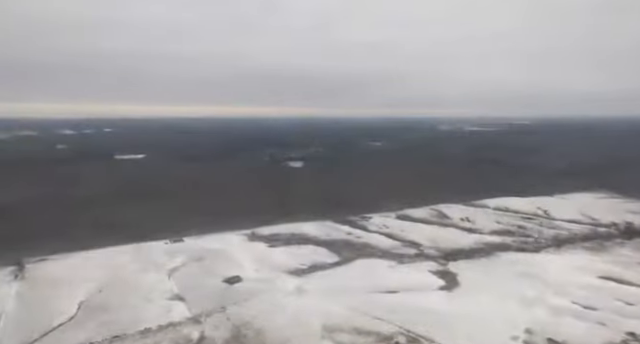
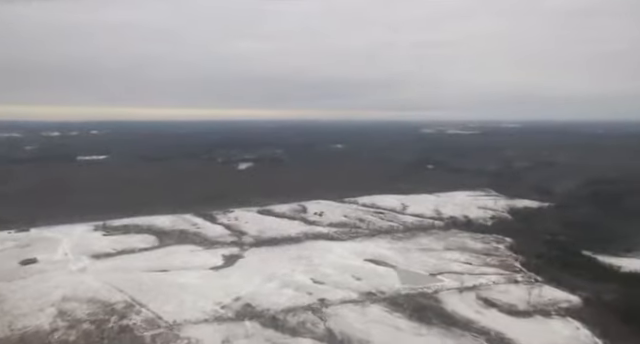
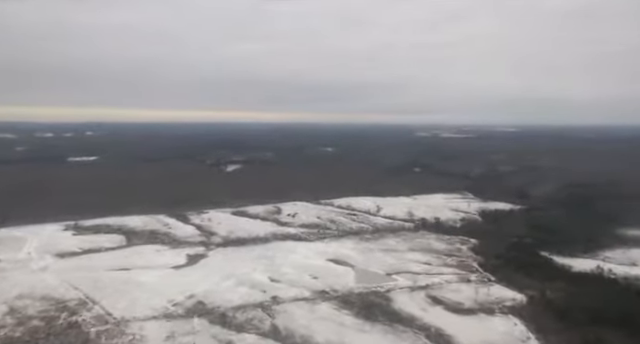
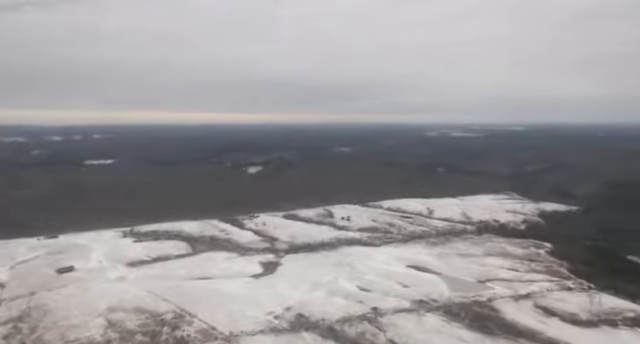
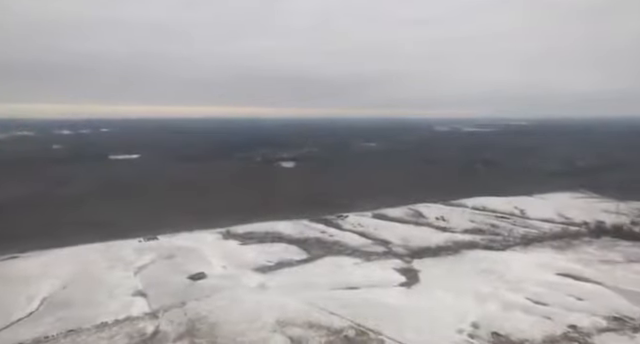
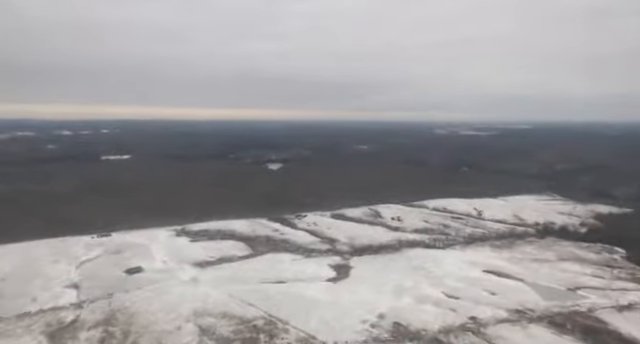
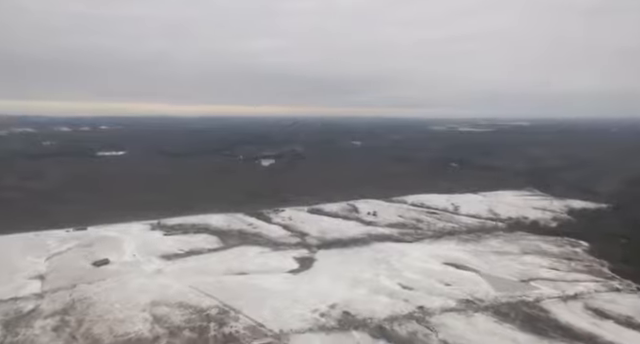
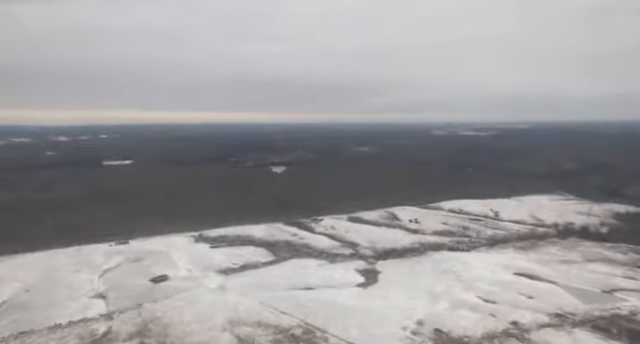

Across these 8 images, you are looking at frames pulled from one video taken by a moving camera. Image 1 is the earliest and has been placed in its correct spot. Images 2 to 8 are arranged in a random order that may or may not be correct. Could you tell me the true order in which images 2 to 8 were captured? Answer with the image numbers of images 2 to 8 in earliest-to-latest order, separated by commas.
5, 8, 6, 7, 4, 2, 3
